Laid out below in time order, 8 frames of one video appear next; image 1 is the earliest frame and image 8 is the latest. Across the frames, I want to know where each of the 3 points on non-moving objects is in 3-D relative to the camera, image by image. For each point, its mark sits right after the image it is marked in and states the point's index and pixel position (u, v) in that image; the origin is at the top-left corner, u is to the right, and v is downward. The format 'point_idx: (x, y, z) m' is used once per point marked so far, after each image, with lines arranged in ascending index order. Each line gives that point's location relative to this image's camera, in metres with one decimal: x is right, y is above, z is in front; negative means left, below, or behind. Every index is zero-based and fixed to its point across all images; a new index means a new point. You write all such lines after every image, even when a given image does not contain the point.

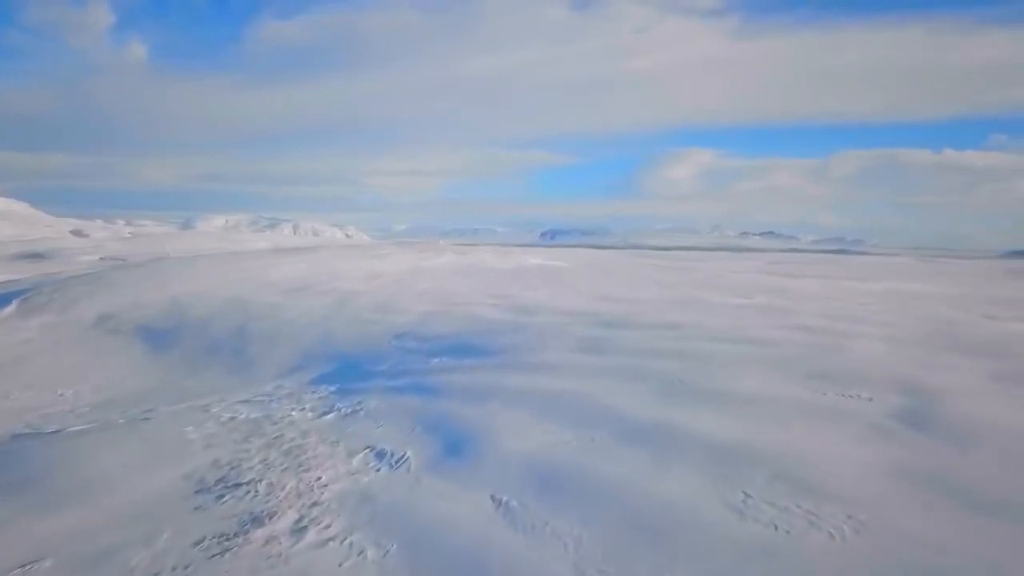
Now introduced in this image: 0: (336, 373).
0: (-3.2, -1.5, +13.3) m
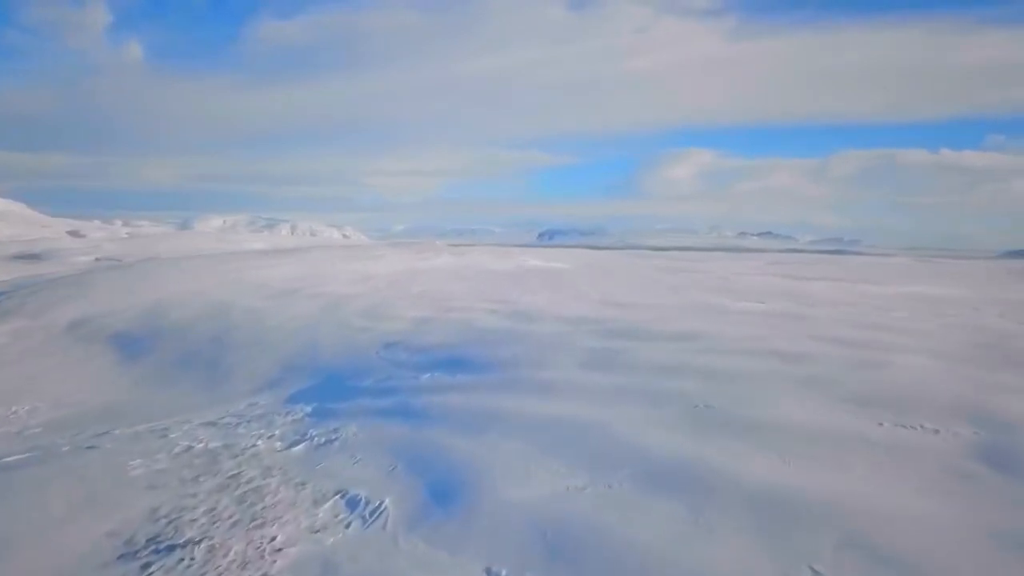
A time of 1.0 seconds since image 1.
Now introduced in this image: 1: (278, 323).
0: (-3.2, -1.6, +12.0) m
1: (-5.6, -0.9, +18.0) m
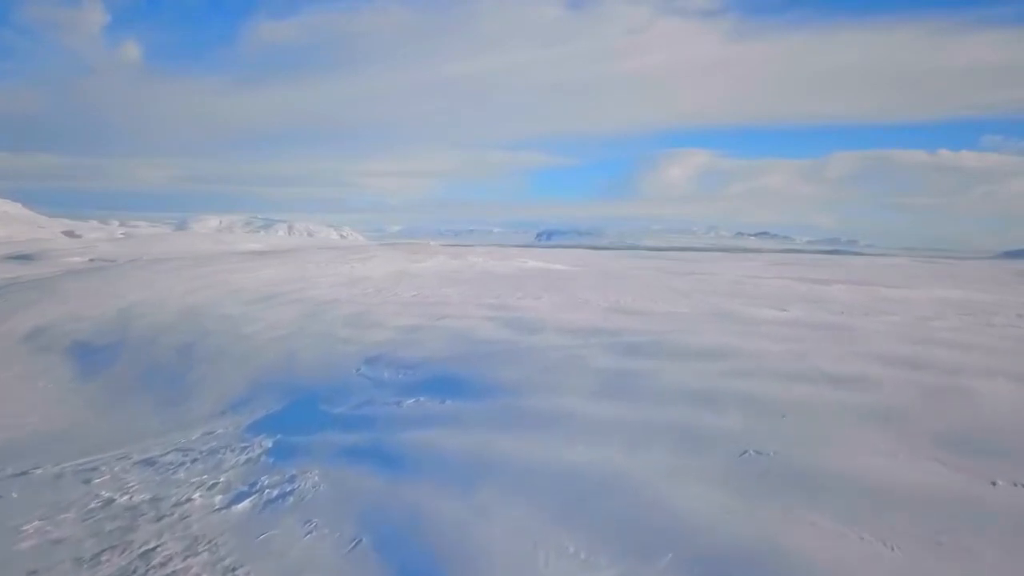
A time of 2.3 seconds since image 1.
0: (-3.2, -1.7, +10.4) m
1: (-5.6, -1.0, +16.3) m
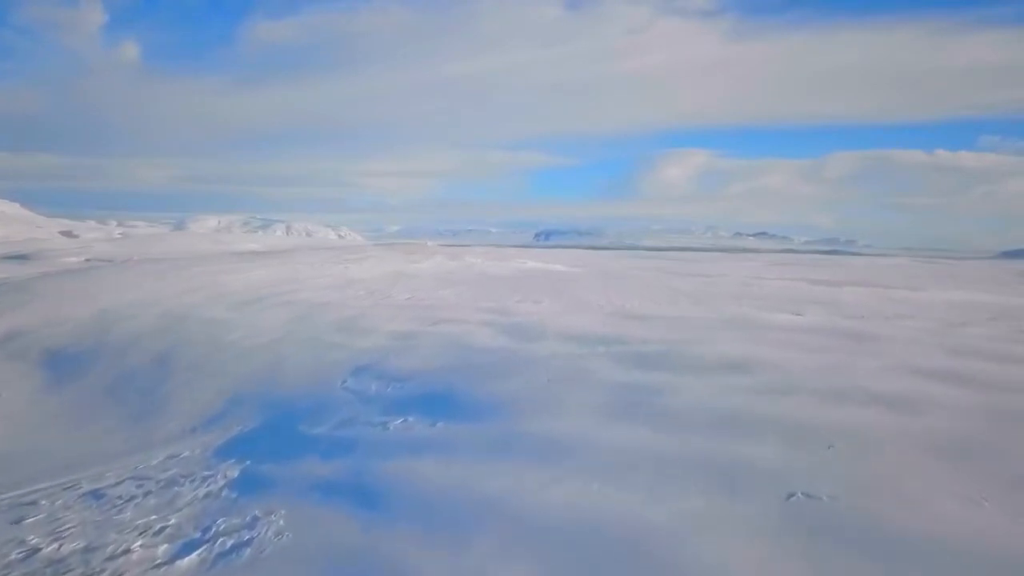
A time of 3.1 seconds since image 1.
0: (-3.2, -1.8, +9.3) m
1: (-5.6, -1.1, +15.2) m
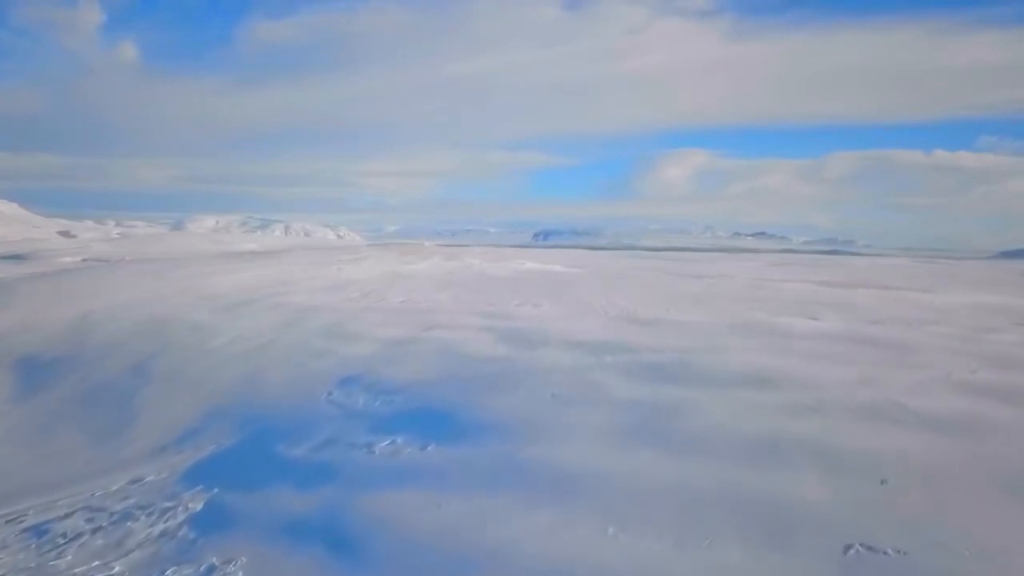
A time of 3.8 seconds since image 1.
0: (-3.2, -1.9, +8.4) m
1: (-5.6, -1.1, +14.3) m
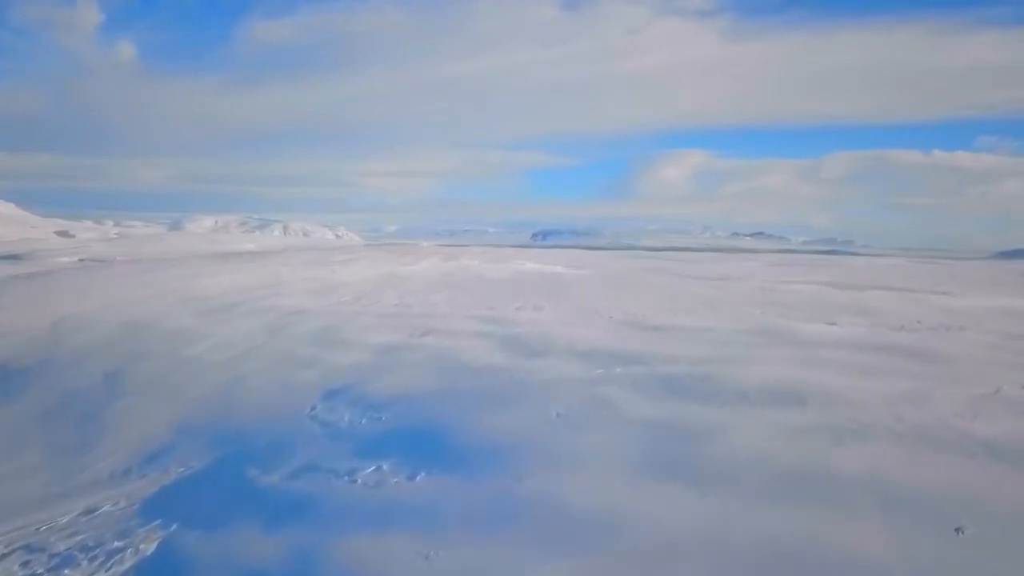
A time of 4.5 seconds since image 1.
0: (-3.2, -1.9, +7.5) m
1: (-5.6, -1.2, +13.5) m
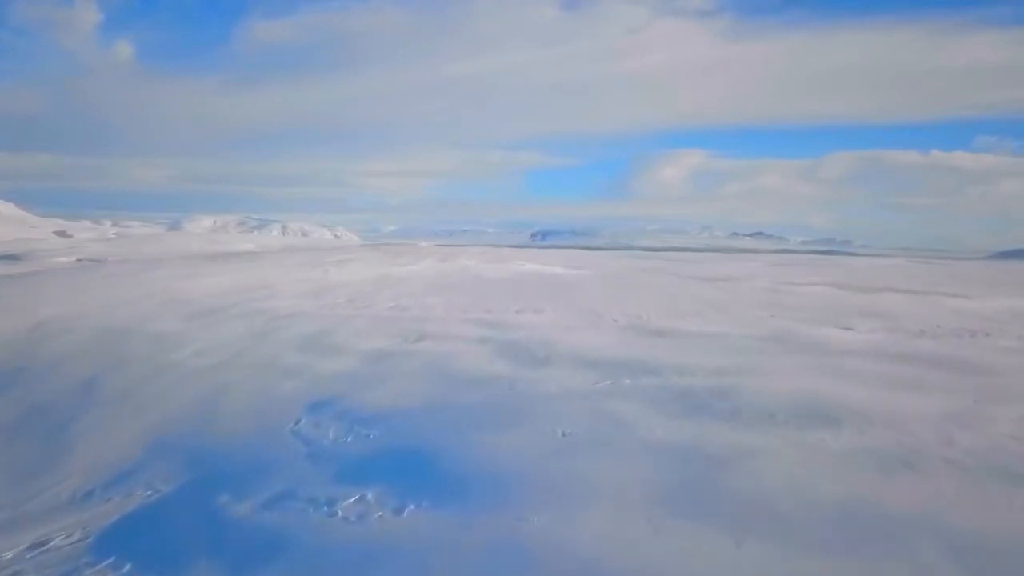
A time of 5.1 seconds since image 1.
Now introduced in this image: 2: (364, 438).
0: (-3.2, -2.0, +6.8) m
1: (-5.6, -1.3, +12.7) m
2: (-1.5, -1.6, +7.8) m
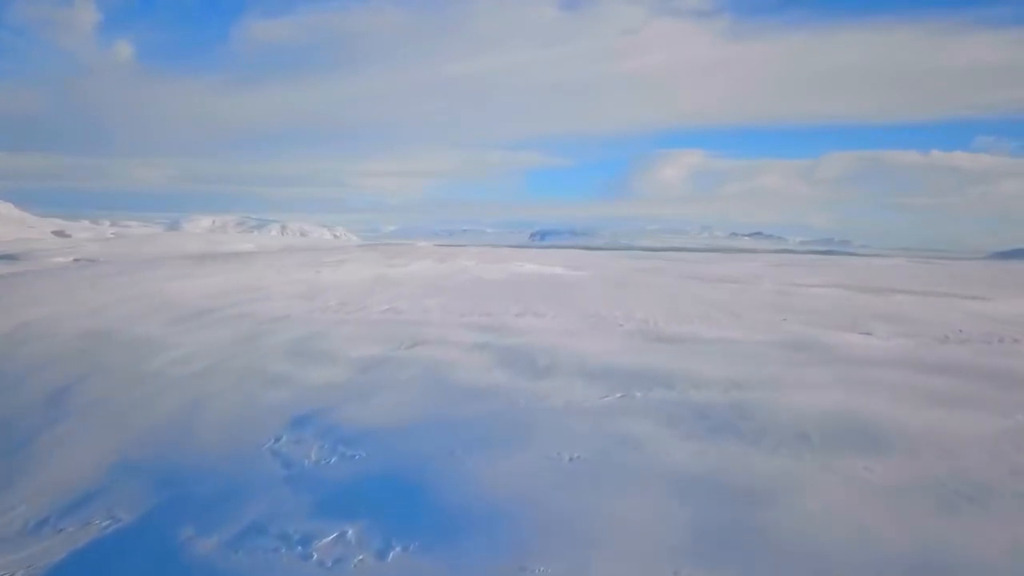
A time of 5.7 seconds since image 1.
0: (-3.2, -2.0, +6.0) m
1: (-5.6, -1.3, +11.9) m
2: (-1.5, -1.6, +7.0) m
